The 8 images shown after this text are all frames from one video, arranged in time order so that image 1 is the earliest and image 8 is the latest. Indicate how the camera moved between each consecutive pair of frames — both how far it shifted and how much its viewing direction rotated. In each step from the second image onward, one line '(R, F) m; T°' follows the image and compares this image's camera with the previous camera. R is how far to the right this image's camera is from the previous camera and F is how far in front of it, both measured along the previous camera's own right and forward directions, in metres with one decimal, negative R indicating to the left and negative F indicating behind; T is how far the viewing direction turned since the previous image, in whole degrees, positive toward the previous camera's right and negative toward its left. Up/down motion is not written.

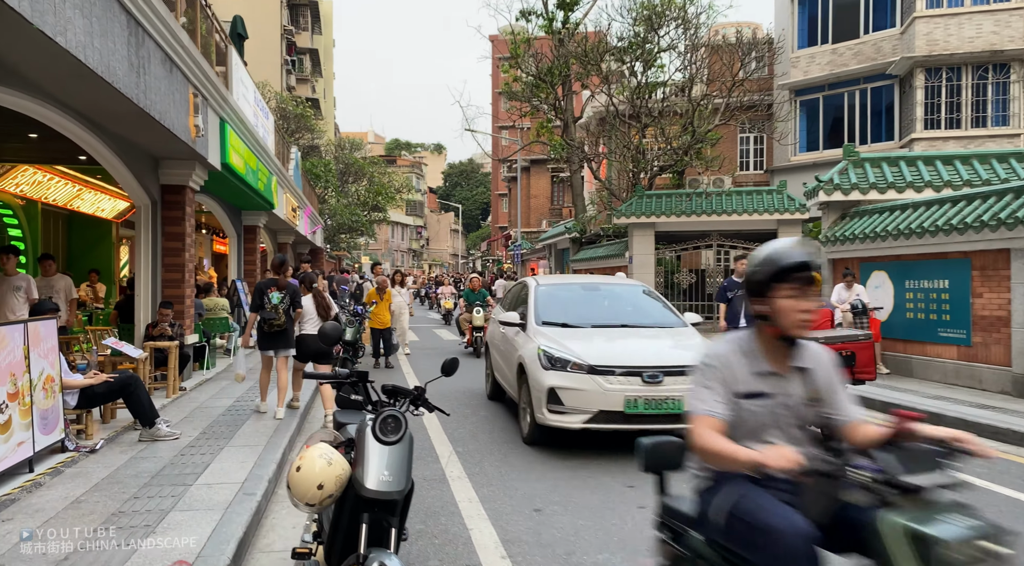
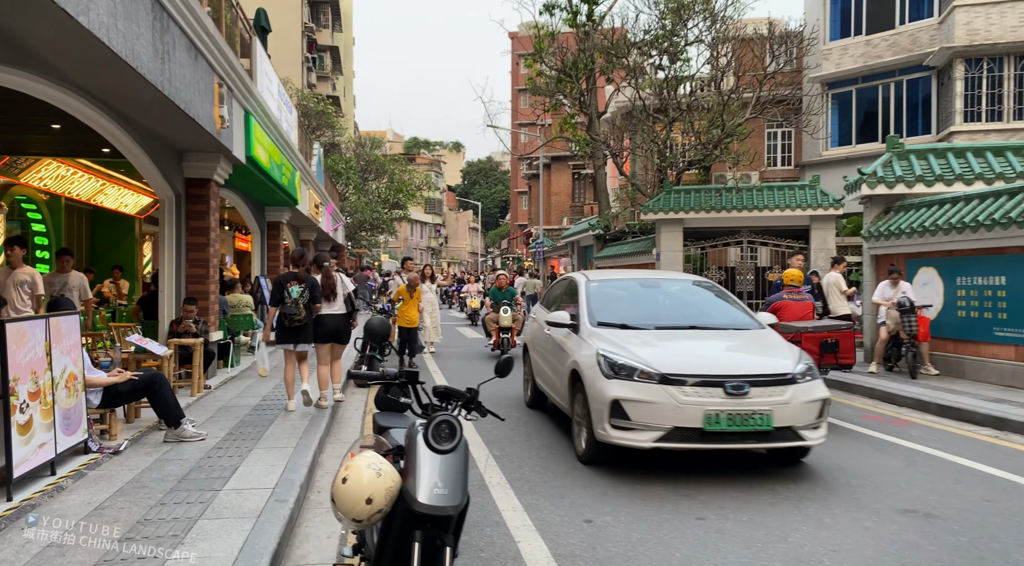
(-0.2, +0.3) m; -2°
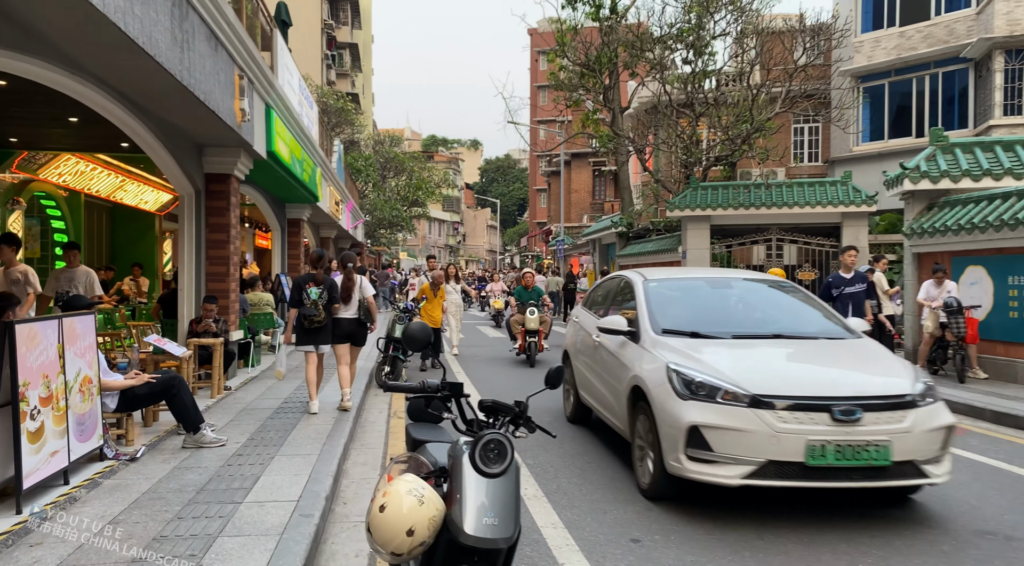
(-0.2, +0.3) m; -1°
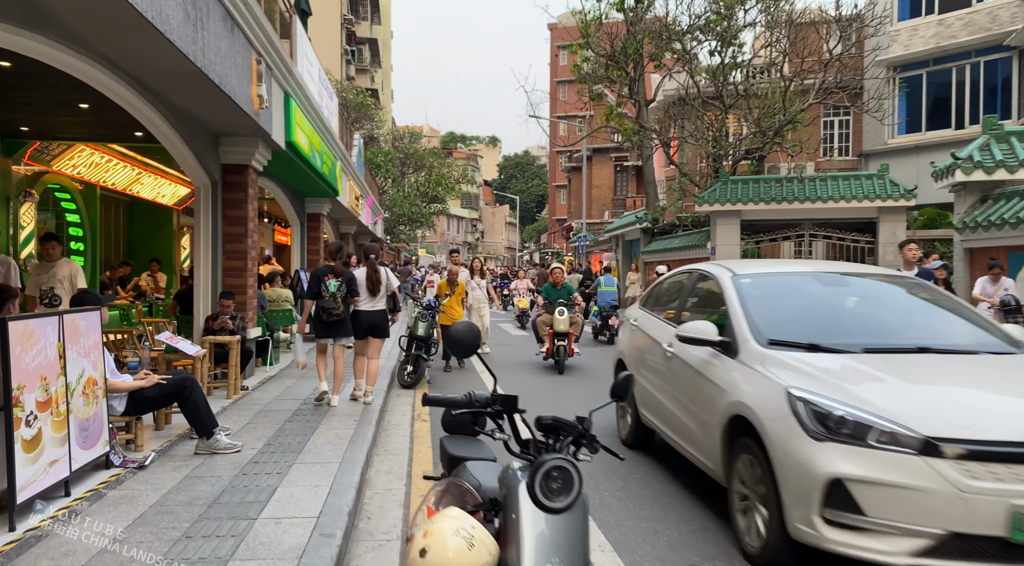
(-0.1, +0.4) m; -2°
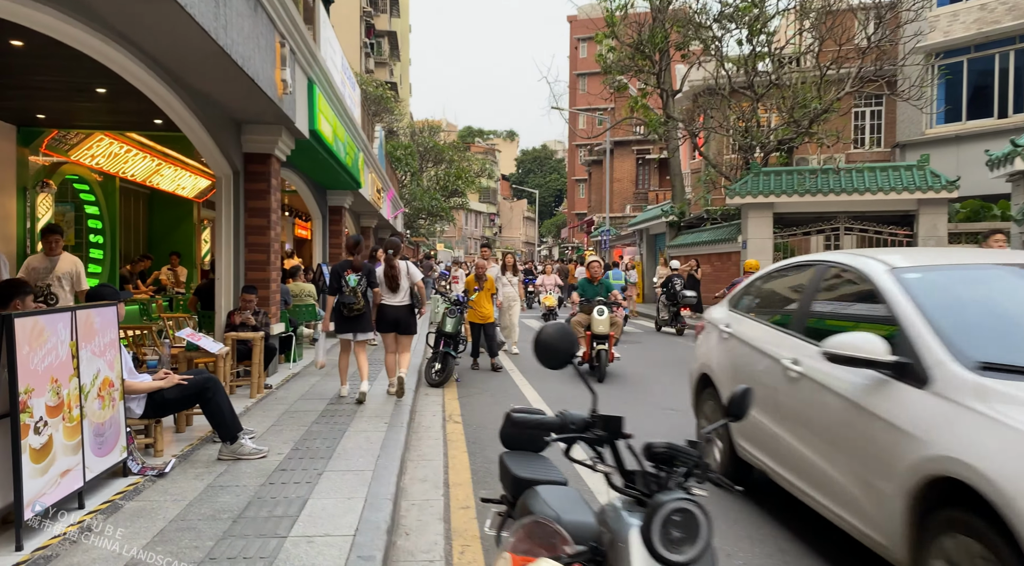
(-0.2, +0.4) m; -1°
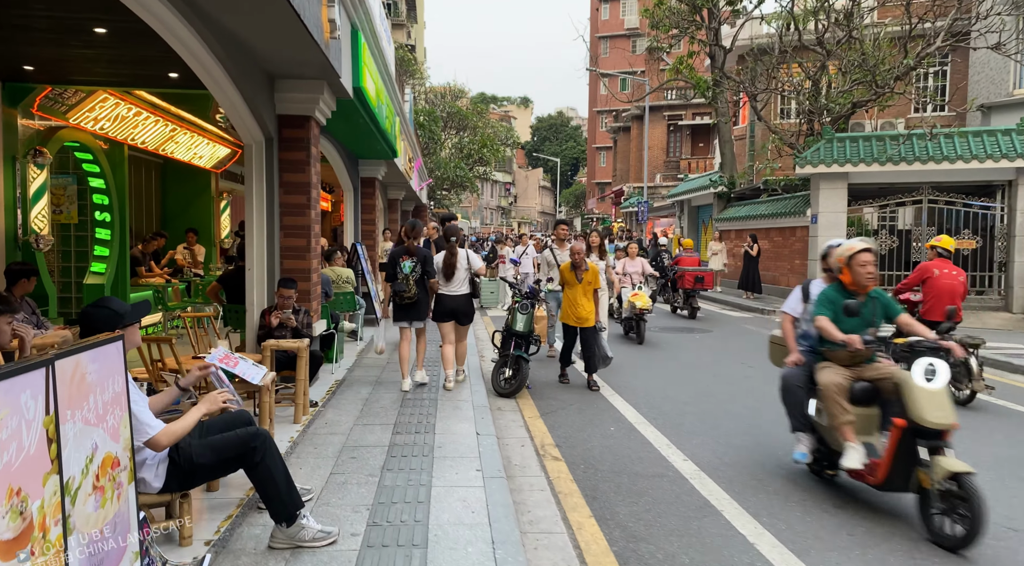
(-0.8, +1.4) m; -1°
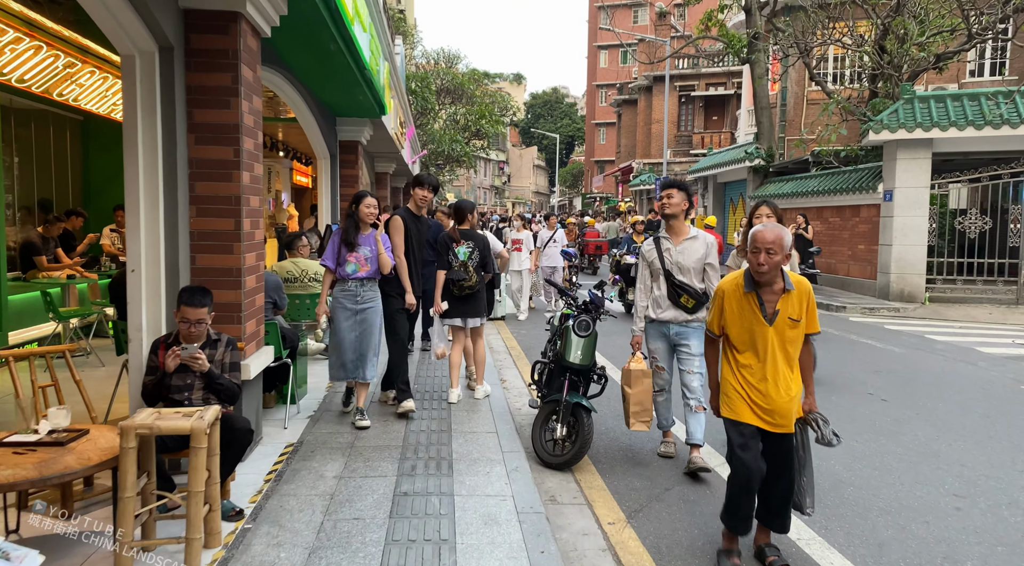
(-0.4, +2.6) m; +1°
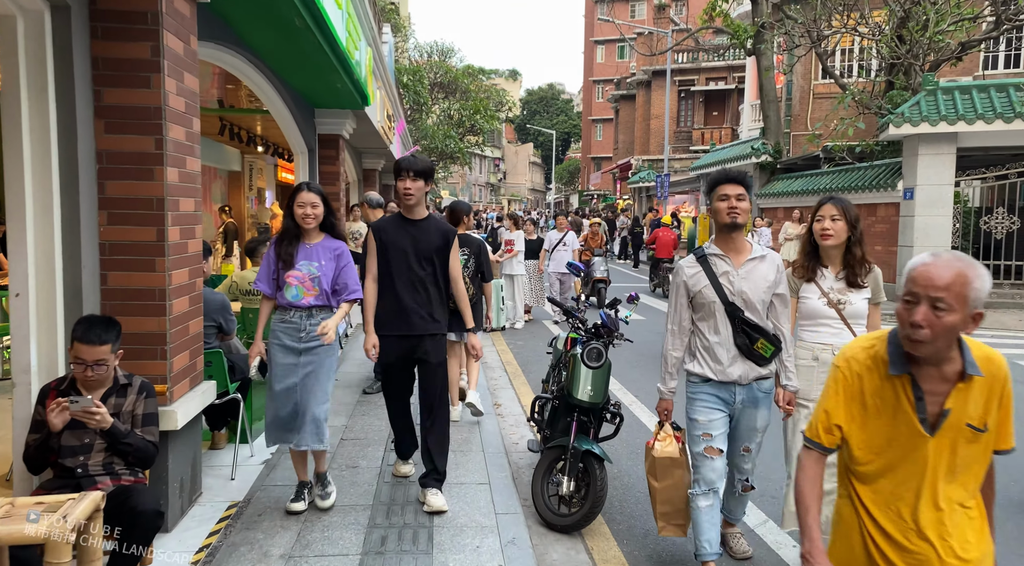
(0.0, +0.8) m; 0°
